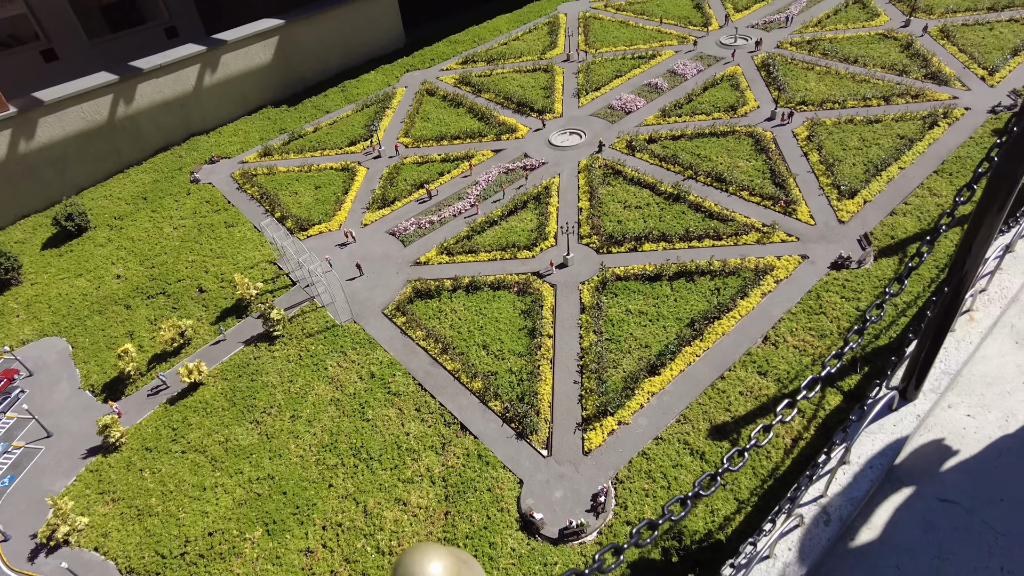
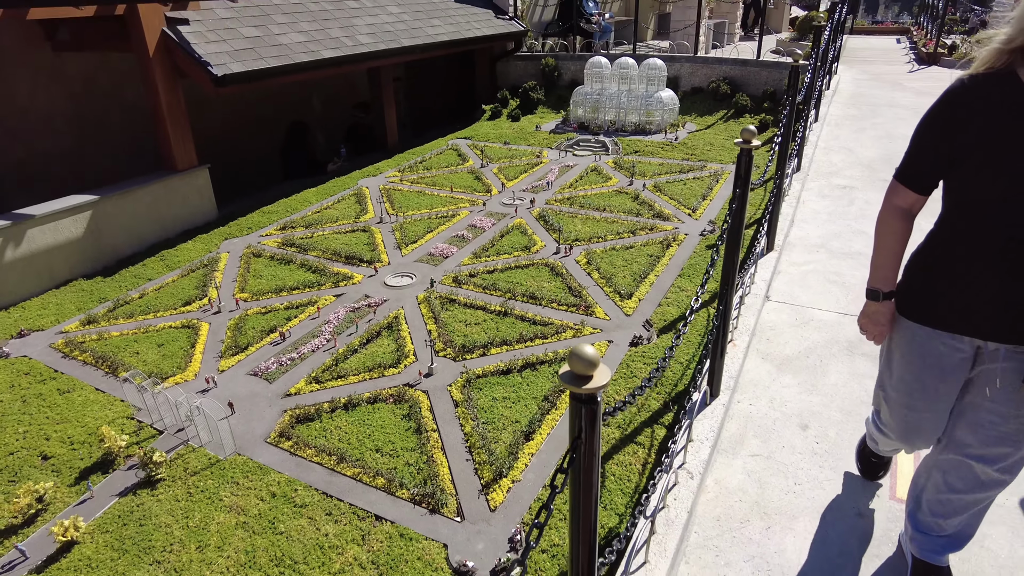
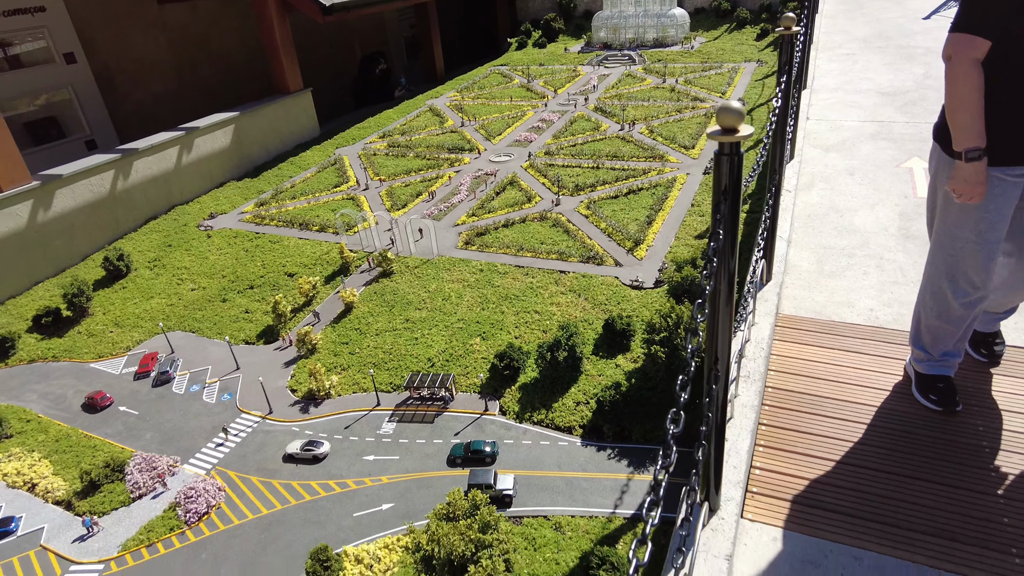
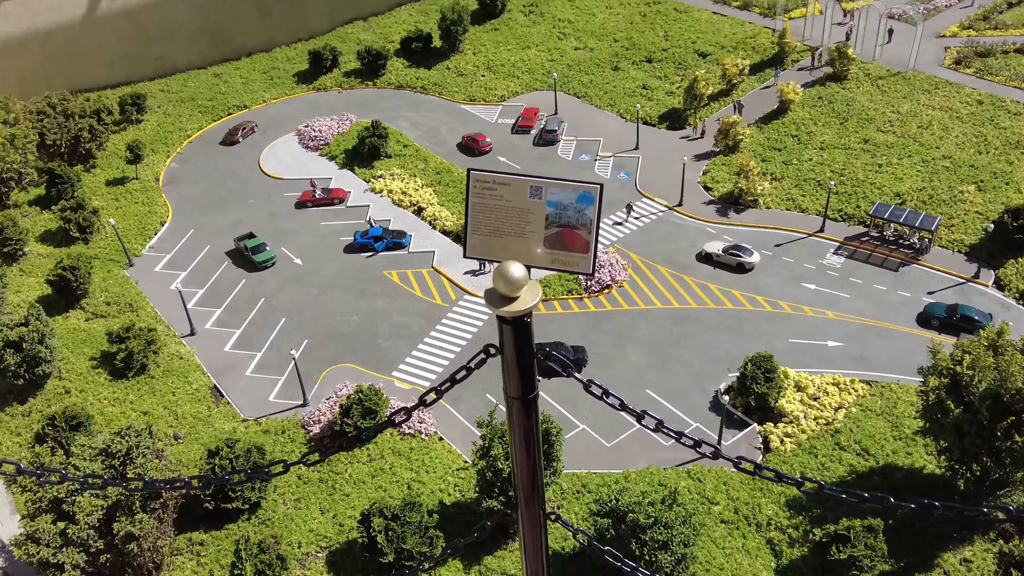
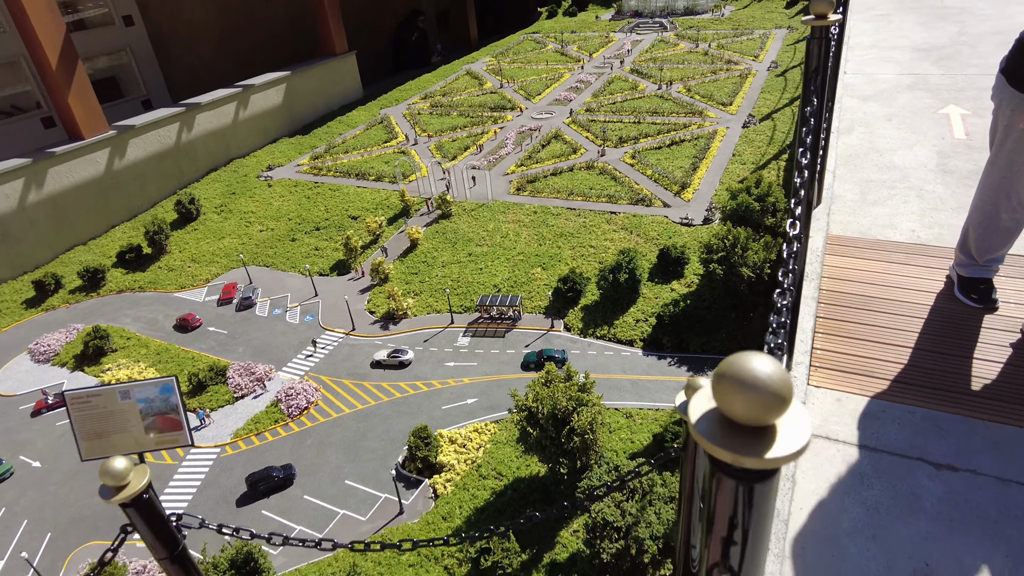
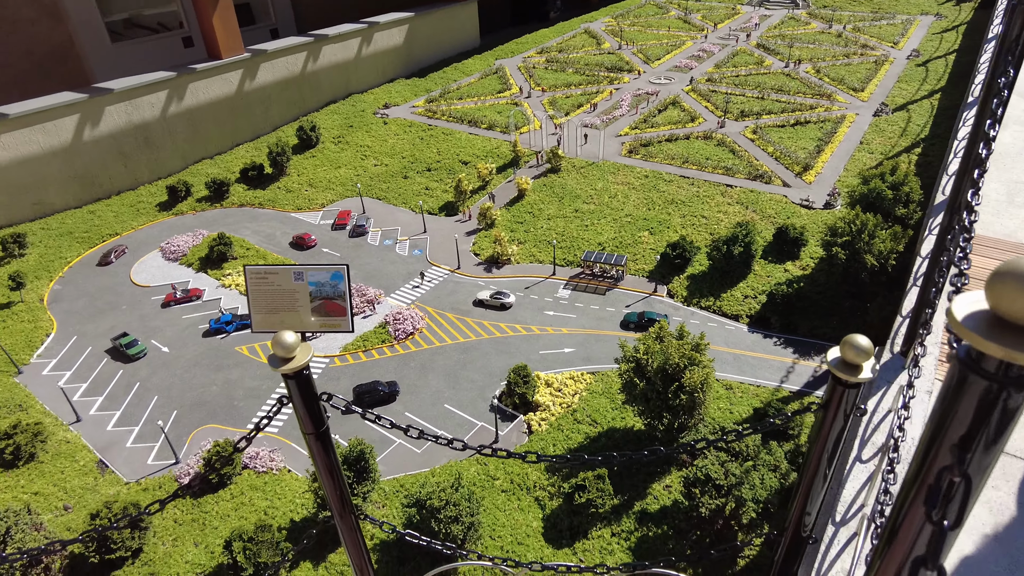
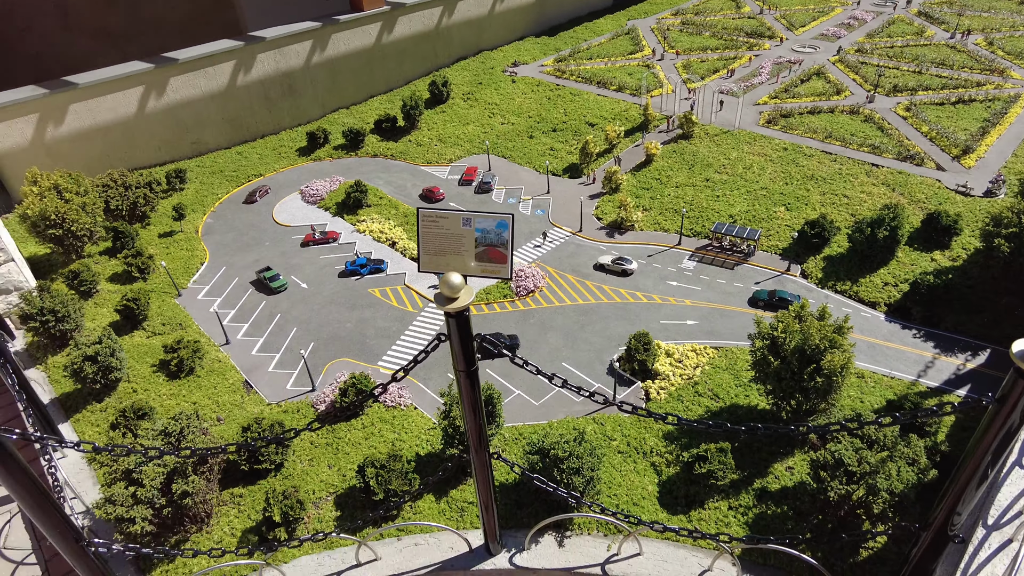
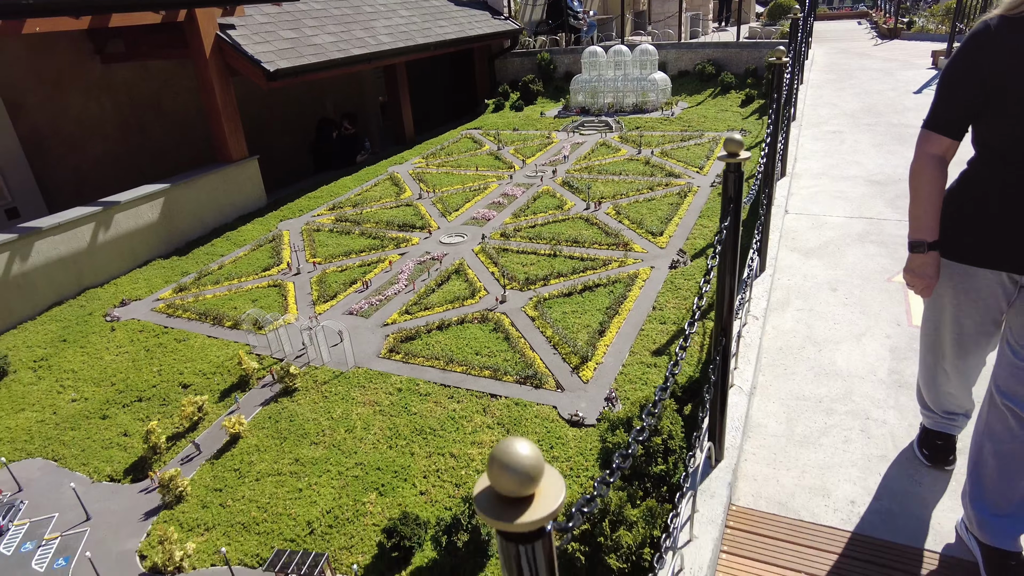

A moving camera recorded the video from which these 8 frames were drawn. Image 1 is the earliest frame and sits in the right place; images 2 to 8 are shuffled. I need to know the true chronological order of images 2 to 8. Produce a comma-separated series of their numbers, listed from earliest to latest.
2, 8, 3, 5, 6, 7, 4
